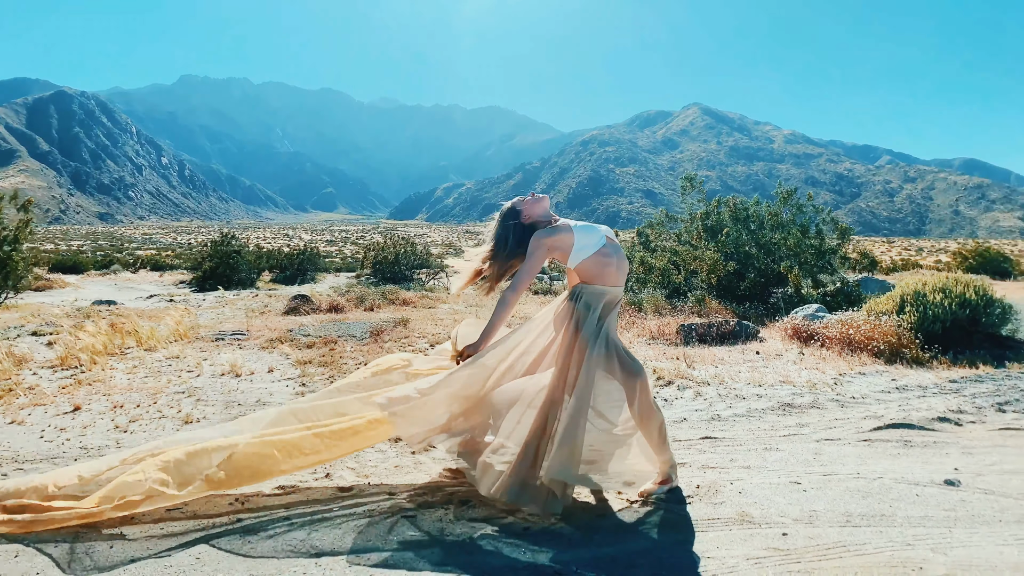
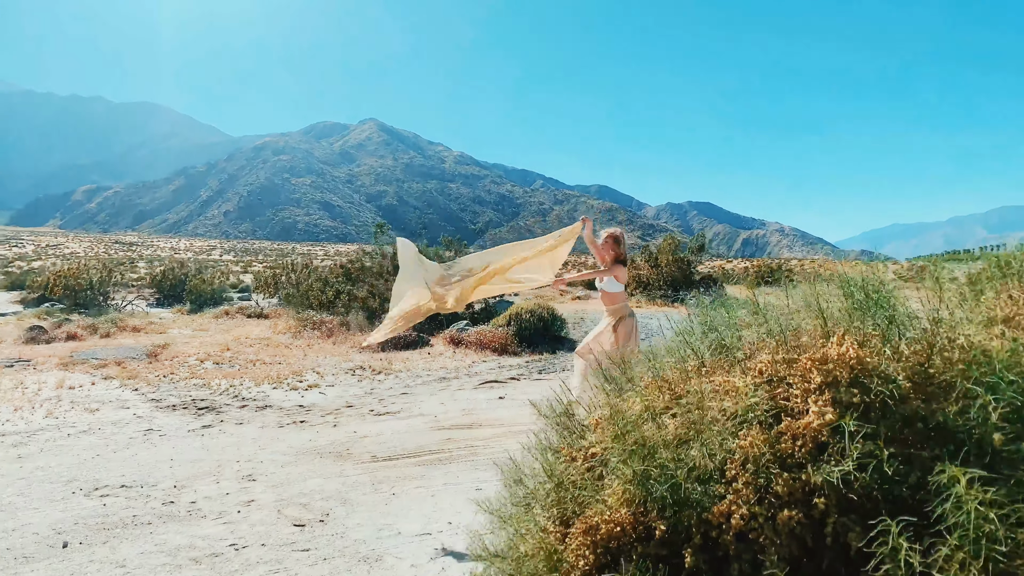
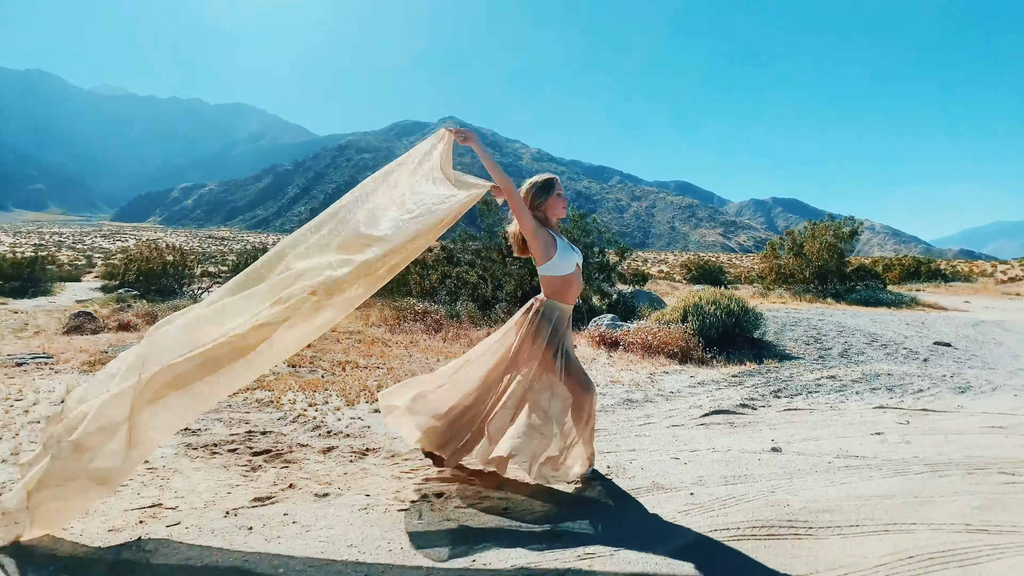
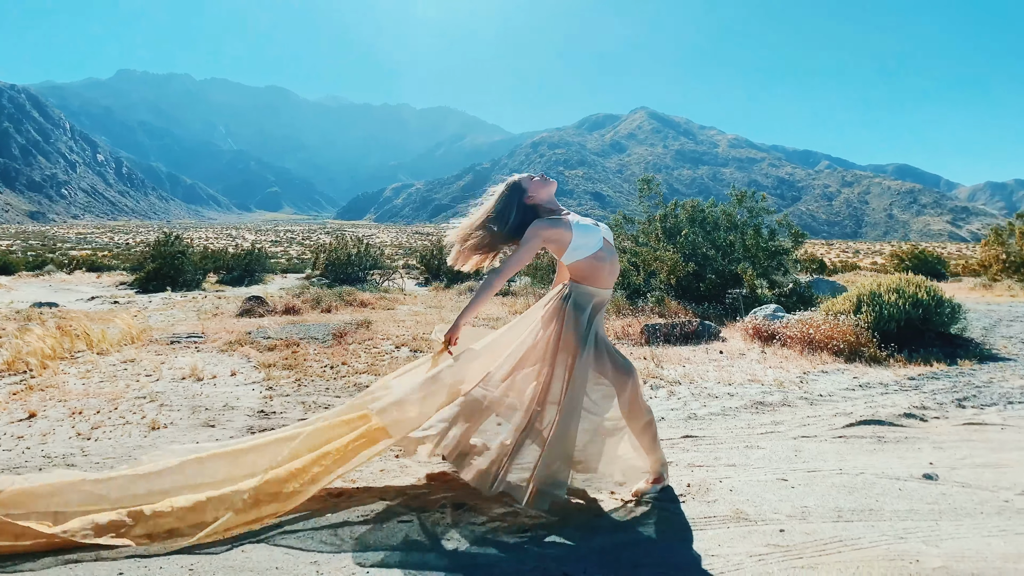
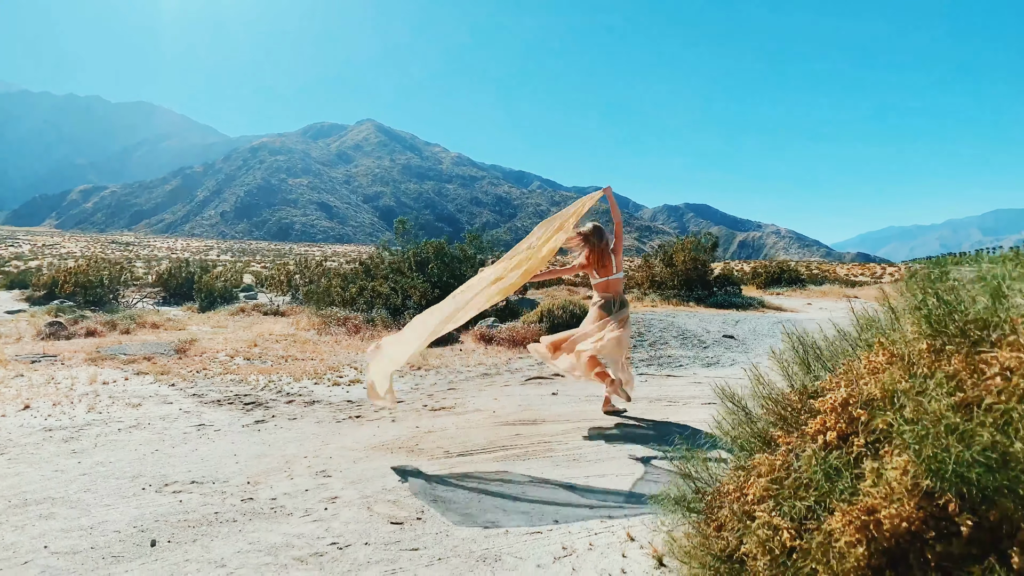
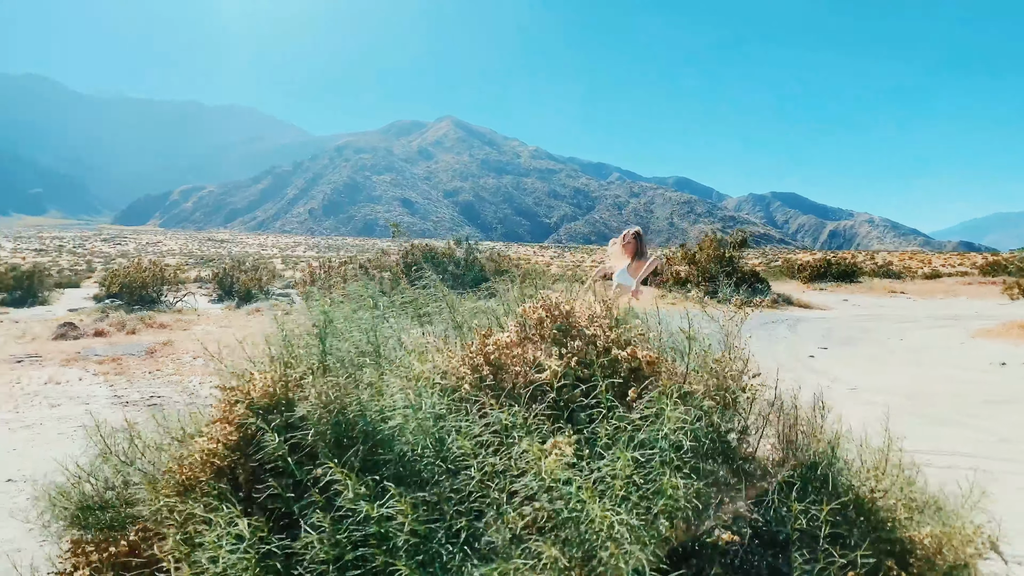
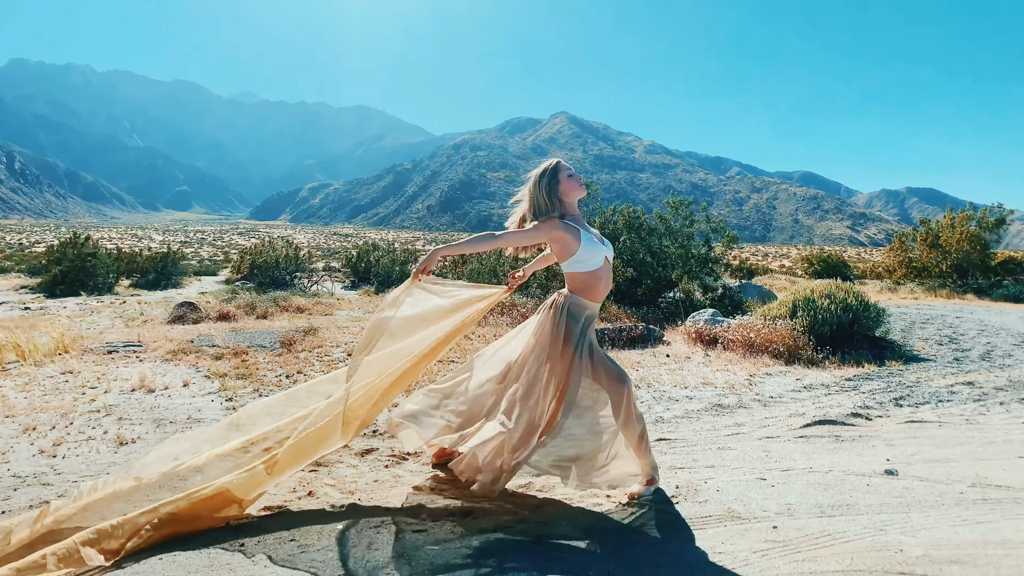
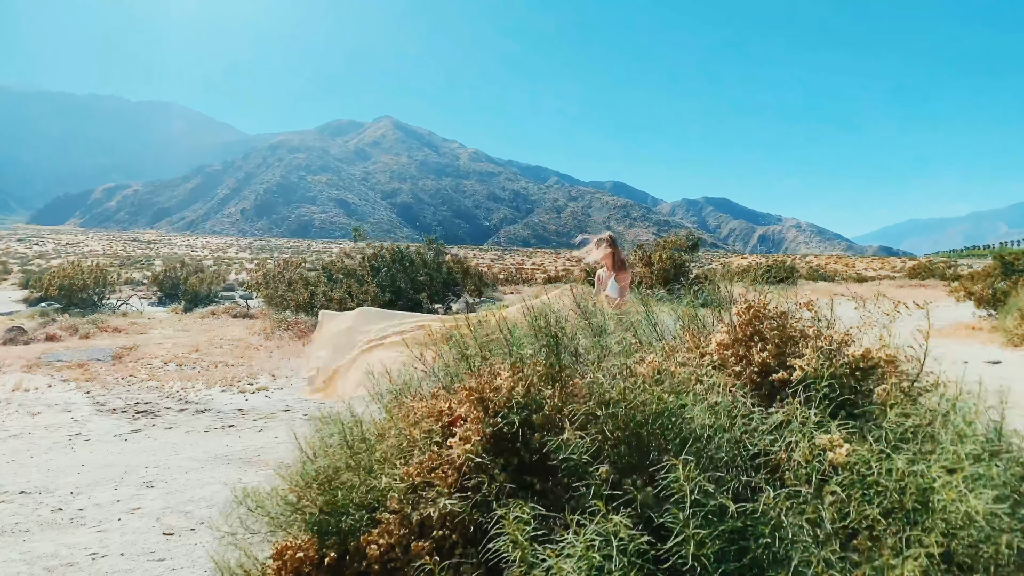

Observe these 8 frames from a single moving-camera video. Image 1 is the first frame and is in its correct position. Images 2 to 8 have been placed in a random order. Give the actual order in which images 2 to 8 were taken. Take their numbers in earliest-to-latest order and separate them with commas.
4, 7, 3, 5, 2, 8, 6
